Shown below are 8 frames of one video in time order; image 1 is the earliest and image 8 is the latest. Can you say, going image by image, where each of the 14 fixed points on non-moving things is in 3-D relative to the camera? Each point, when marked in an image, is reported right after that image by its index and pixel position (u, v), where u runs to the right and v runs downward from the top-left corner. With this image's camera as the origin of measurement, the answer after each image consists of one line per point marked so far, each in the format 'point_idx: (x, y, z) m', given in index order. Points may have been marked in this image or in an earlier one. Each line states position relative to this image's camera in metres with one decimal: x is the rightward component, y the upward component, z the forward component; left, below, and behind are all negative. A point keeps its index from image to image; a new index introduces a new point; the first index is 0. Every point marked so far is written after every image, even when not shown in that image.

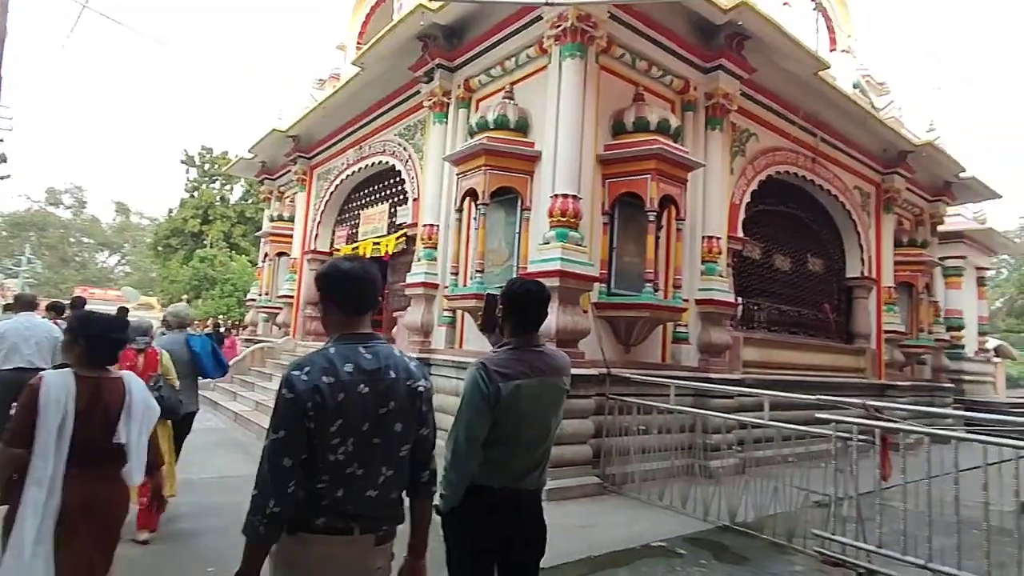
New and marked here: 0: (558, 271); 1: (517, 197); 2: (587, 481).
0: (+0.5, +0.2, +6.3) m
1: (+0.1, +1.2, +7.6) m
2: (+0.7, -2.0, +6.2) m
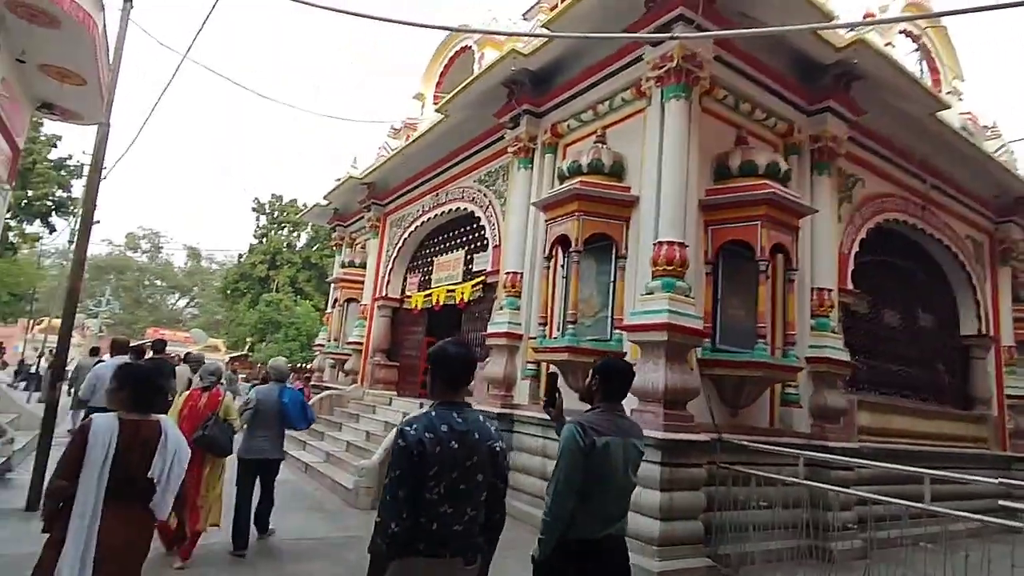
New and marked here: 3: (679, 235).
0: (+1.5, -0.4, +5.7) m
1: (+1.2, +0.6, +7.2) m
2: (+1.7, -2.5, +5.4) m
3: (+1.8, +0.6, +6.3) m
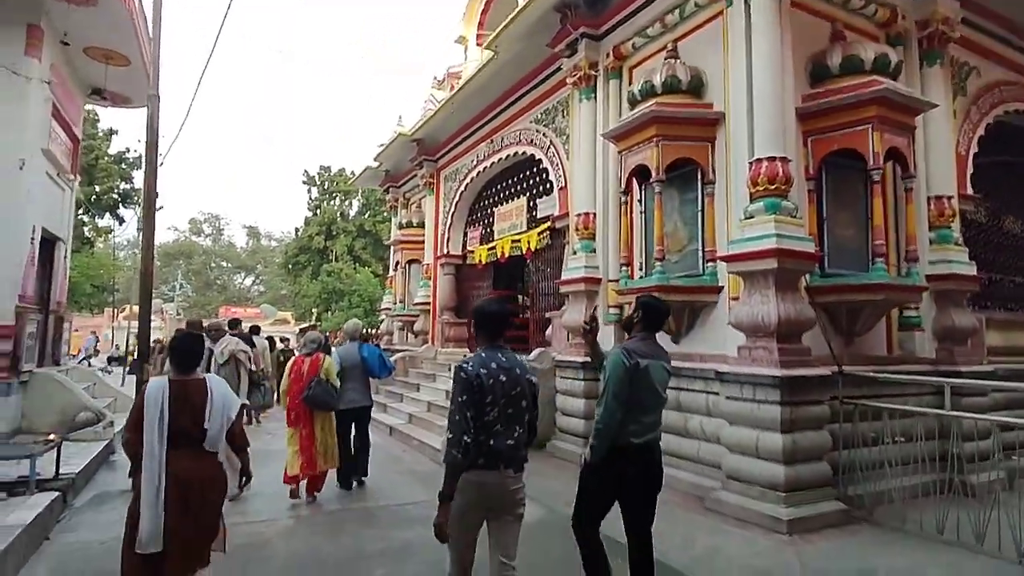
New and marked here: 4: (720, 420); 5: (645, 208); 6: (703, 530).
0: (+2.3, +0.3, +5.1) m
1: (+2.0, +1.3, +6.5) m
2: (+2.6, -1.8, +5.0) m
3: (+2.5, +1.3, +5.6) m
4: (+2.0, -1.3, +5.7) m
5: (+1.5, +0.9, +6.9) m
6: (+1.6, -2.0, +4.8) m
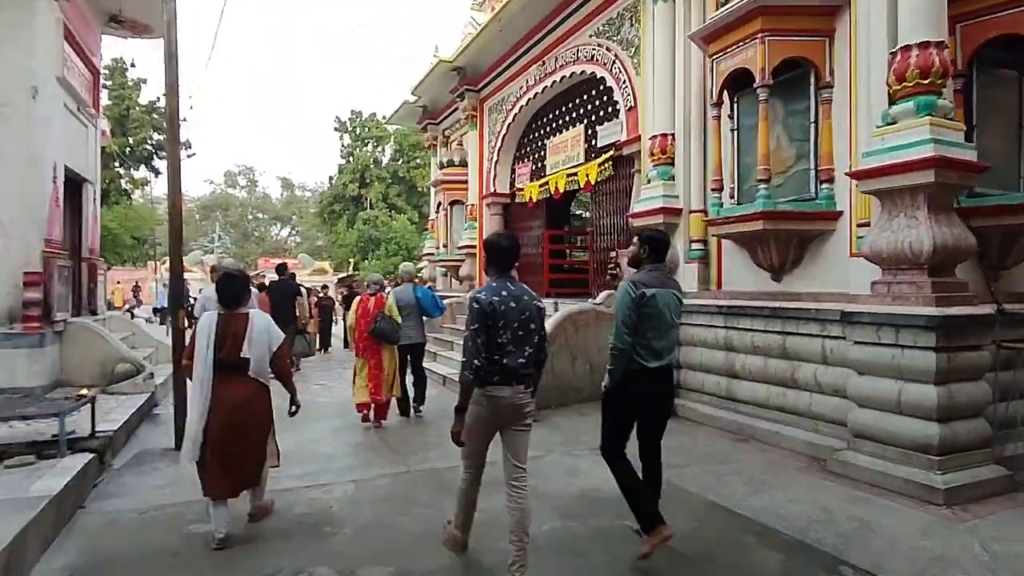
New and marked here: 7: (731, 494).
0: (+2.9, +0.9, +4.1) m
1: (+2.7, +2.0, +5.4) m
2: (+3.3, -1.3, +4.1) m
3: (+3.1, +1.9, +4.5) m
4: (+2.7, -0.7, +4.8) m
5: (+2.2, +1.6, +5.8) m
6: (+2.2, -1.4, +4.1) m
7: (+1.5, -1.4, +4.1) m
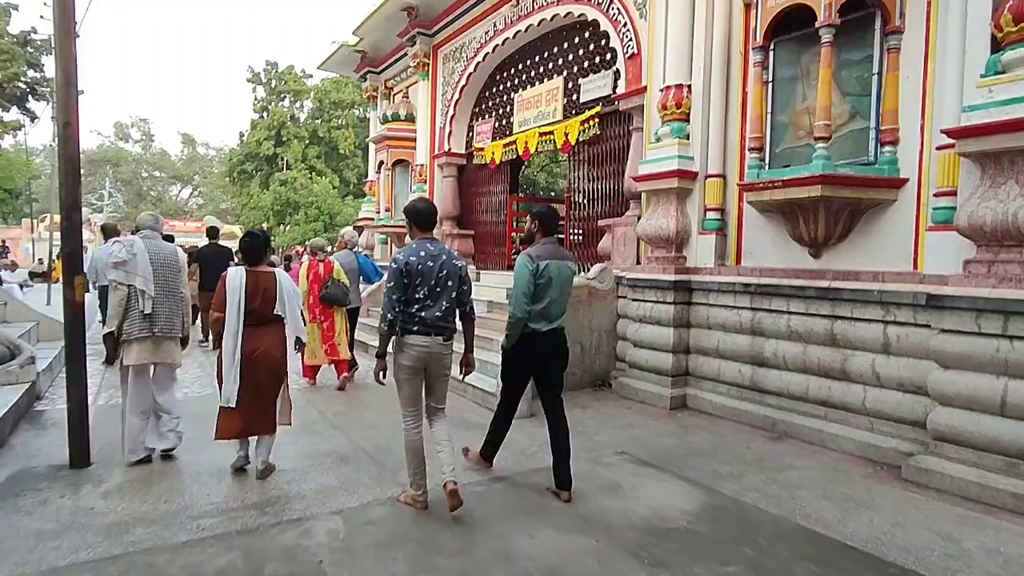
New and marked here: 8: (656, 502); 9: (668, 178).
0: (+3.2, +1.0, +3.4) m
1: (+2.8, +2.2, +4.6) m
2: (+3.5, -1.2, +3.6) m
3: (+3.4, +2.0, +3.8) m
4: (+2.8, -0.5, +4.2) m
5: (+2.3, +1.8, +5.0) m
6: (+2.5, -1.3, +3.4) m
7: (+1.8, -1.3, +3.3) m
8: (+0.8, -1.3, +3.5) m
9: (+1.5, +1.1, +5.9) m
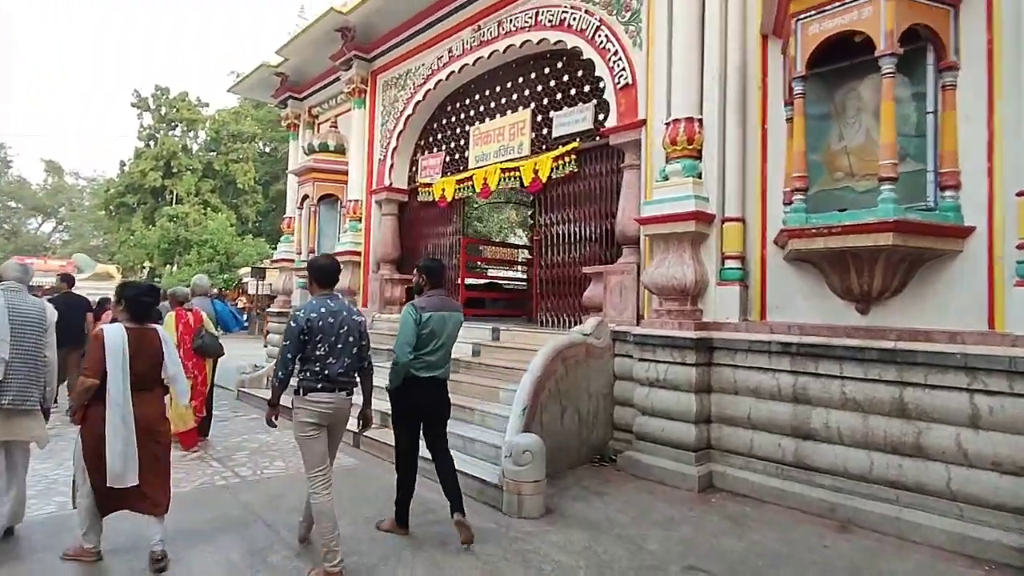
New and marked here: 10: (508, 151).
0: (+3.5, +0.6, +3.0) m
1: (+3.0, +1.7, +4.2) m
2: (+3.8, -1.5, +3.1) m
3: (+3.7, +1.7, +3.5) m
4: (+3.1, -0.9, +3.6) m
5: (+2.4, +1.4, +4.5) m
6: (+2.8, -1.6, +2.7) m
7: (+2.1, -1.6, +2.5) m
8: (+1.2, -1.6, +2.5) m
9: (+1.5, +0.6, +5.2) m
10: (0.0, +1.8, +7.8) m
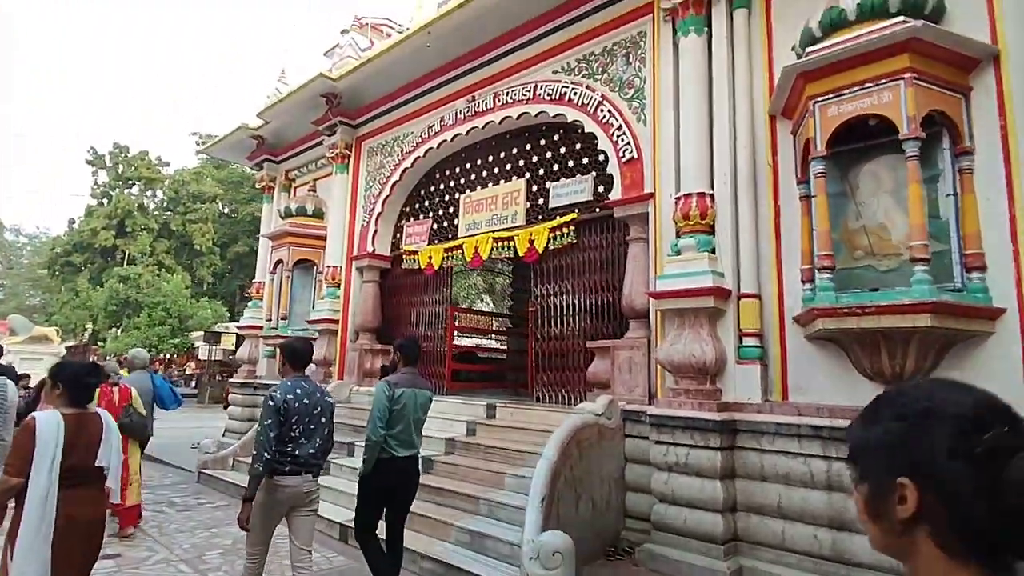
0: (+3.7, +0.2, +3.0) m
1: (+3.1, +1.2, +4.3) m
2: (+4.1, -2.0, +2.9) m
3: (+3.9, +1.2, +3.6) m
4: (+3.3, -1.4, +3.4) m
5: (+2.5, +0.8, +4.5) m
6: (+3.1, -2.0, +2.4) m
7: (+2.4, -2.0, +2.2) m
8: (+1.5, -1.9, +2.2) m
9: (+1.6, -0.1, +5.1) m
10: (-0.1, +0.9, +7.7) m
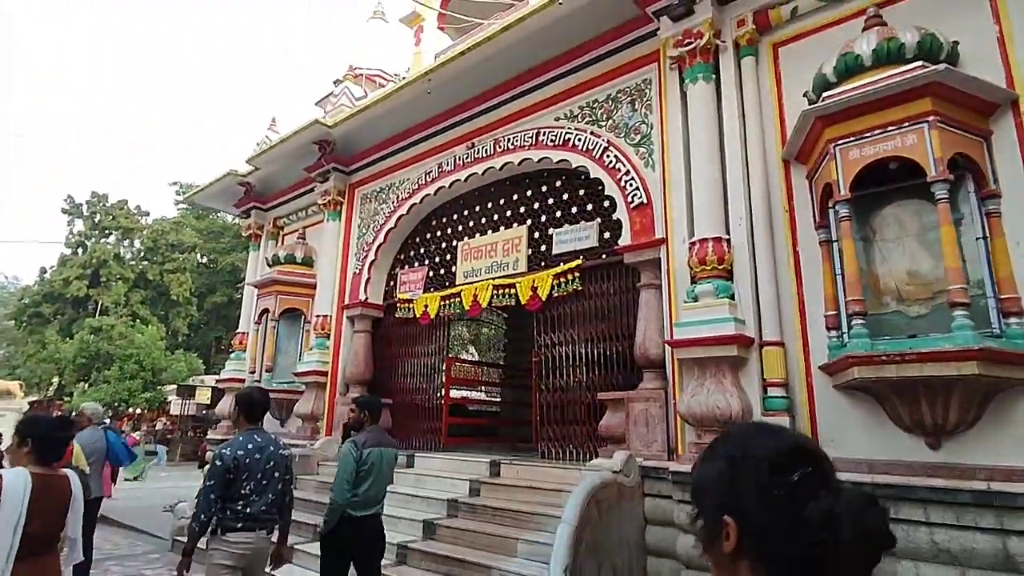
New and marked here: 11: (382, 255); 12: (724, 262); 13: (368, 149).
0: (+3.9, 0.0, +2.9) m
1: (+3.3, +0.8, +4.3) m
2: (+4.2, -2.2, +2.6) m
3: (+4.0, +0.9, +3.6) m
4: (+3.4, -1.6, +3.1) m
5: (+2.7, +0.4, +4.3) m
6: (+3.3, -2.2, +2.1) m
7: (+2.6, -2.1, +1.9) m
8: (+1.7, -2.1, +1.8) m
9: (+1.7, -0.5, +4.8) m
10: (-0.1, +0.3, +7.5) m
11: (-2.0, +0.5, +9.0) m
12: (+1.8, +0.2, +5.1) m
13: (-2.3, +2.2, +9.5) m
